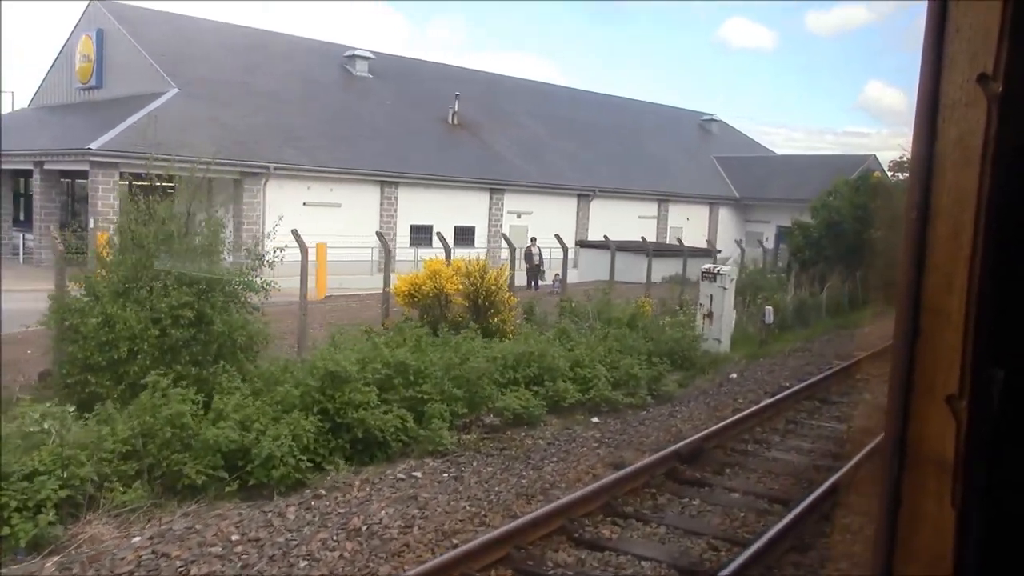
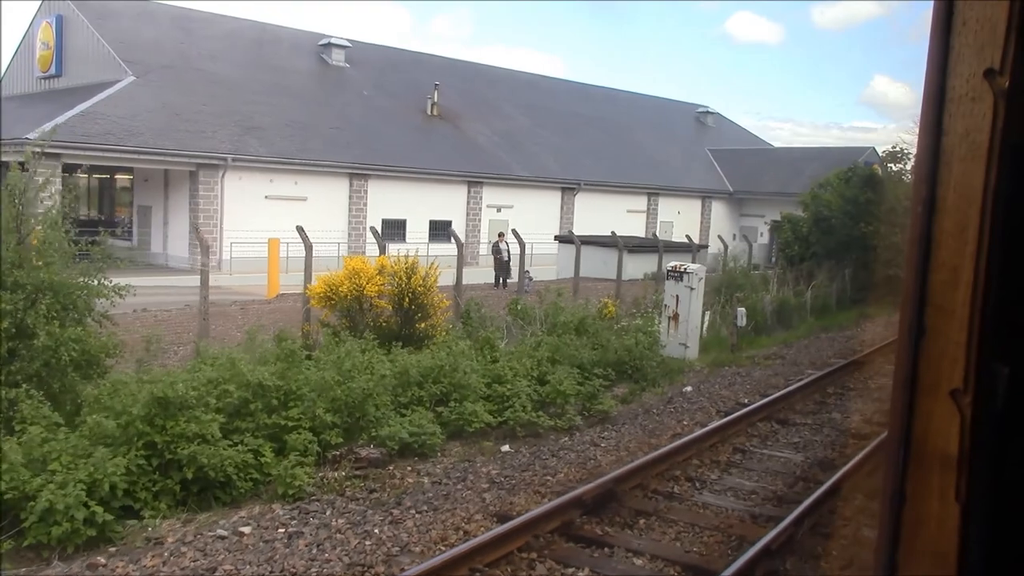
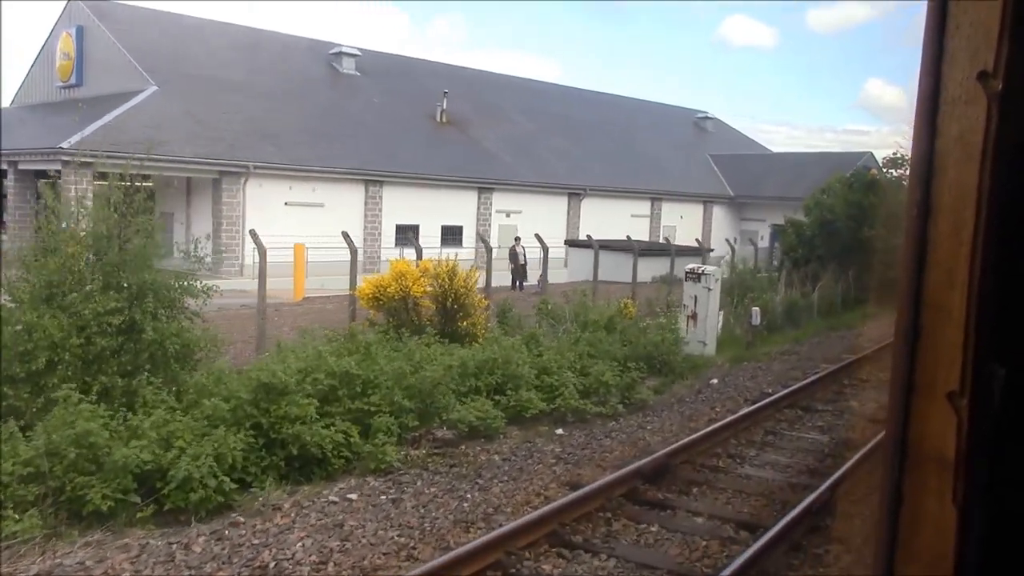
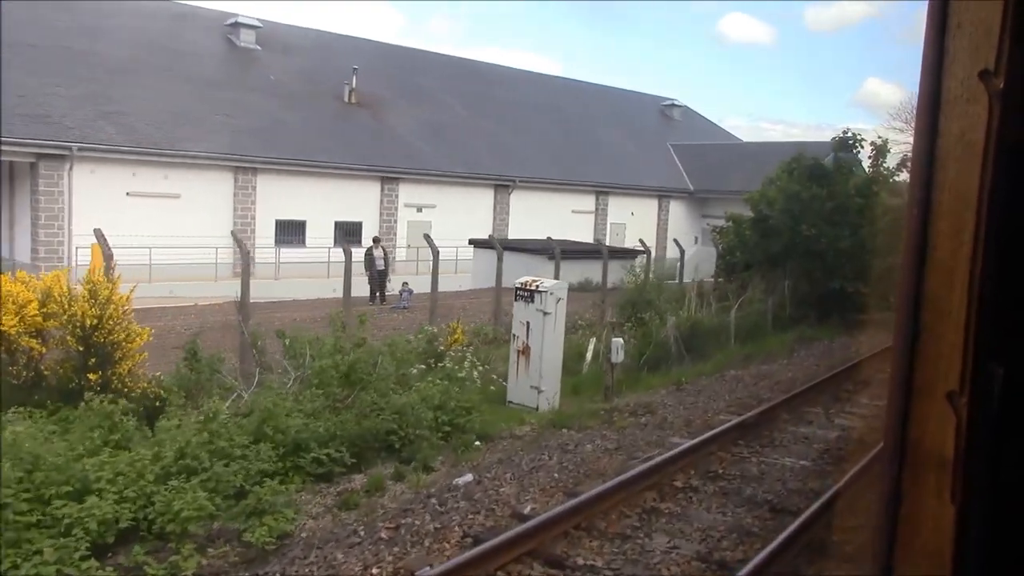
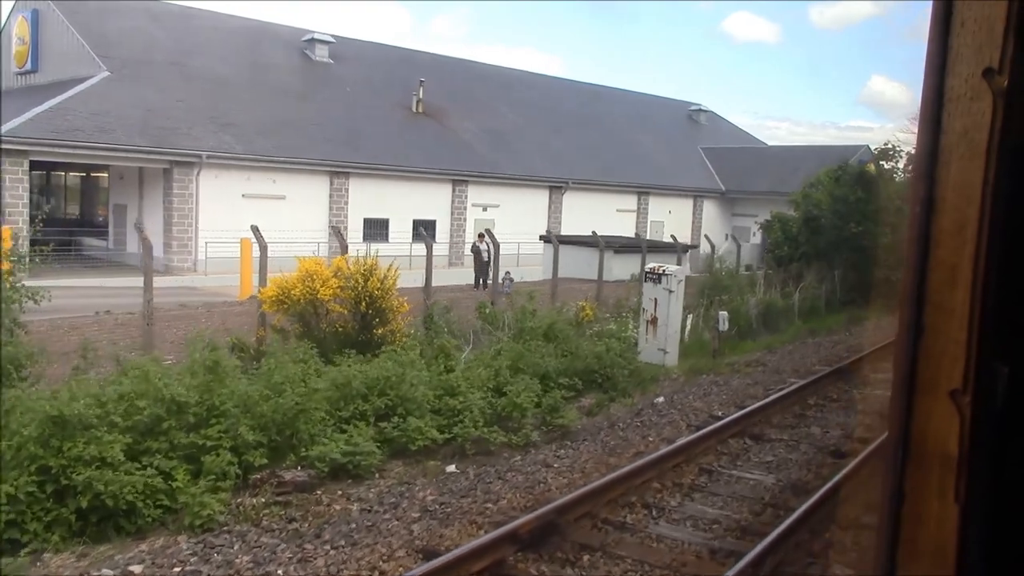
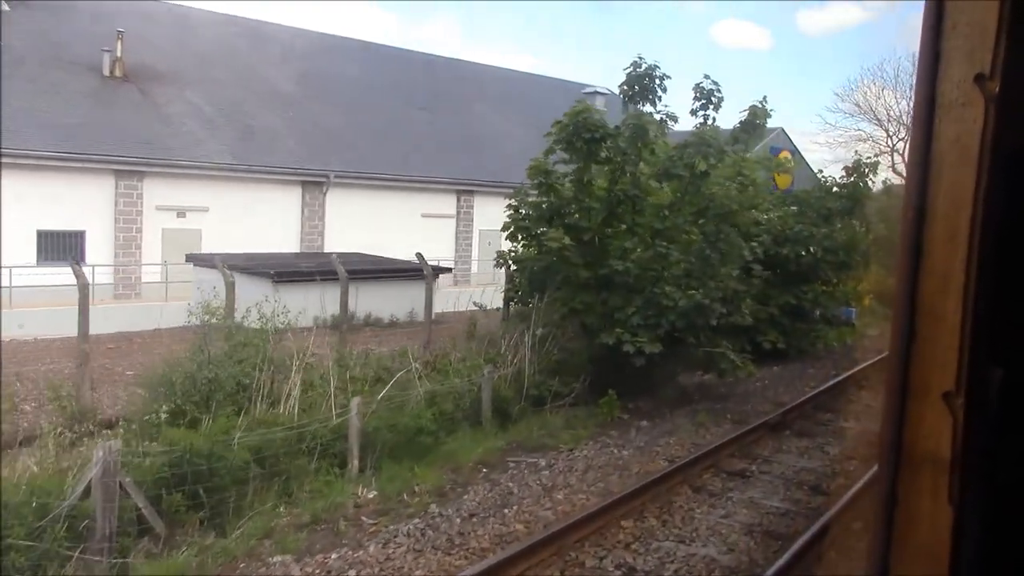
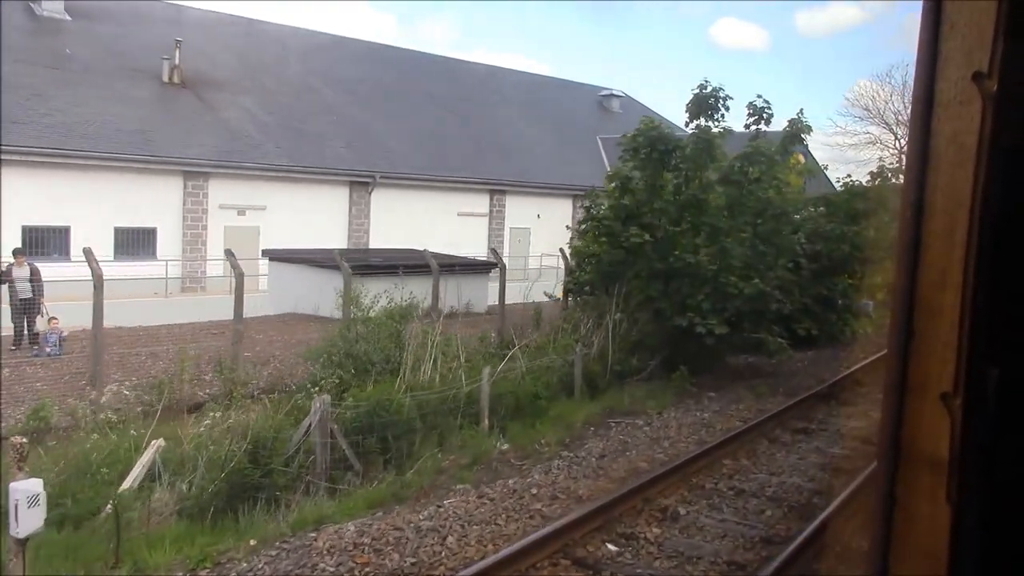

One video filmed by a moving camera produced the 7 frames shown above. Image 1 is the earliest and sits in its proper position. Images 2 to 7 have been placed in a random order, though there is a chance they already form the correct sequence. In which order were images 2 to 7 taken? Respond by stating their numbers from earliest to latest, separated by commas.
3, 2, 5, 4, 7, 6
